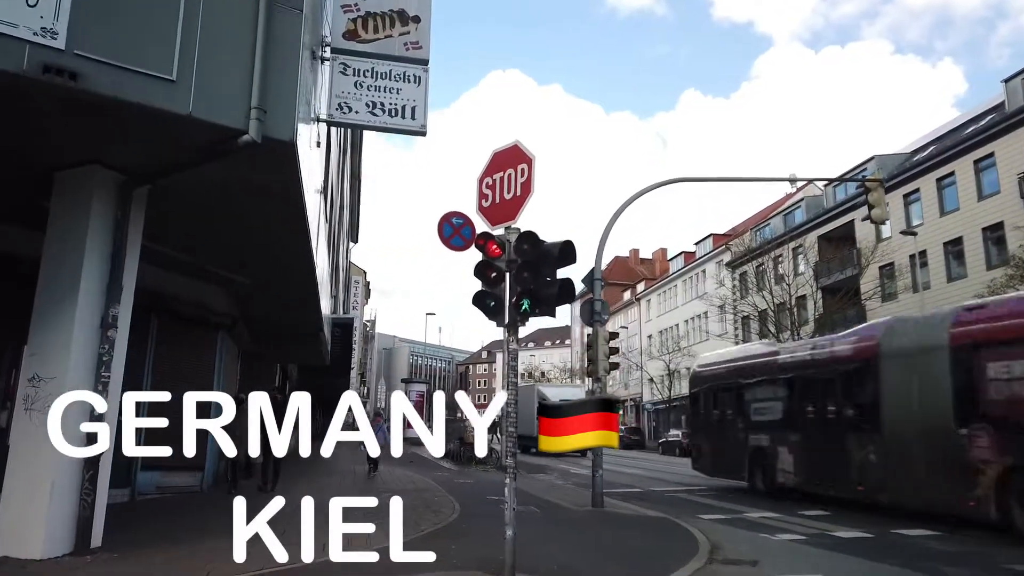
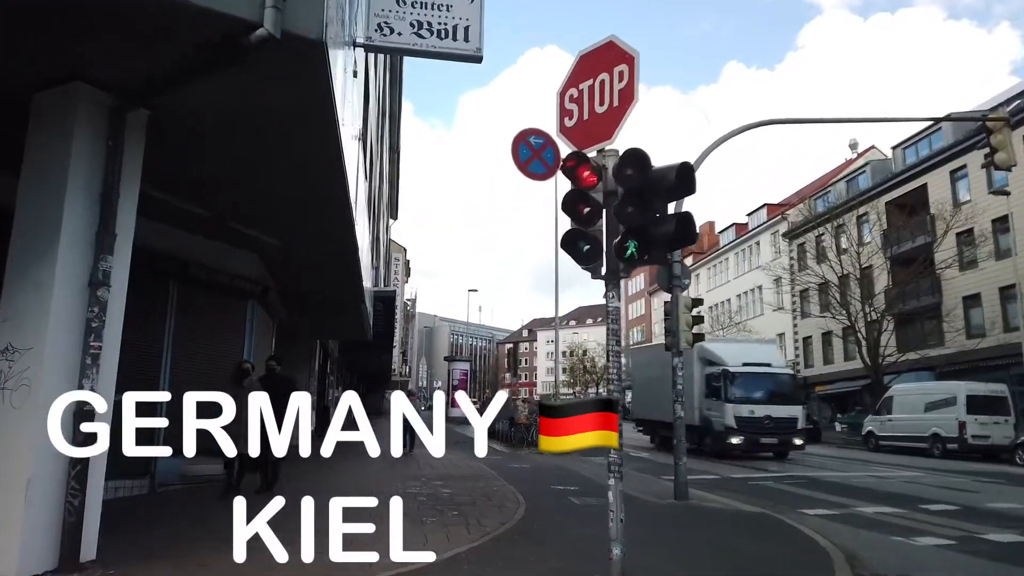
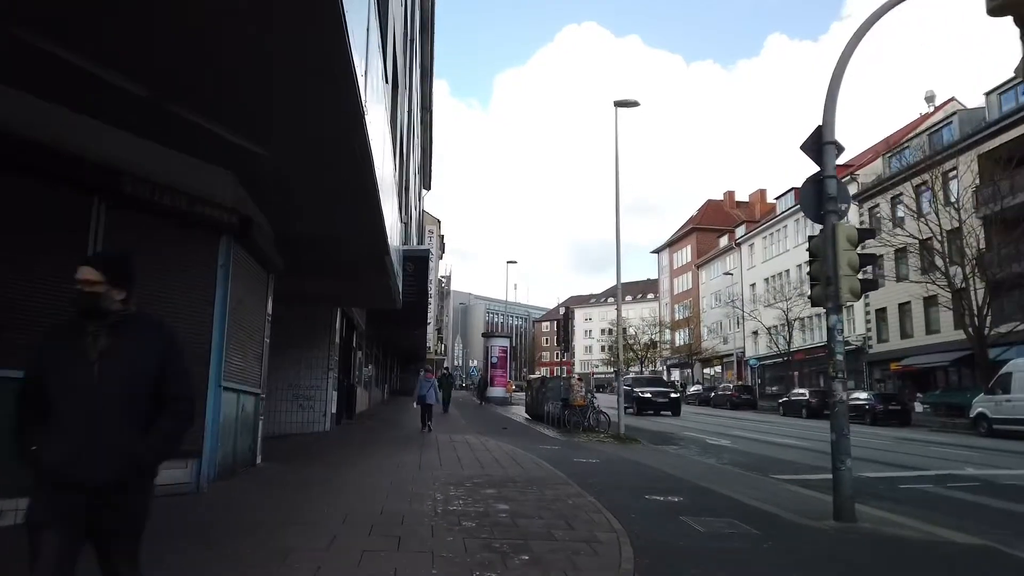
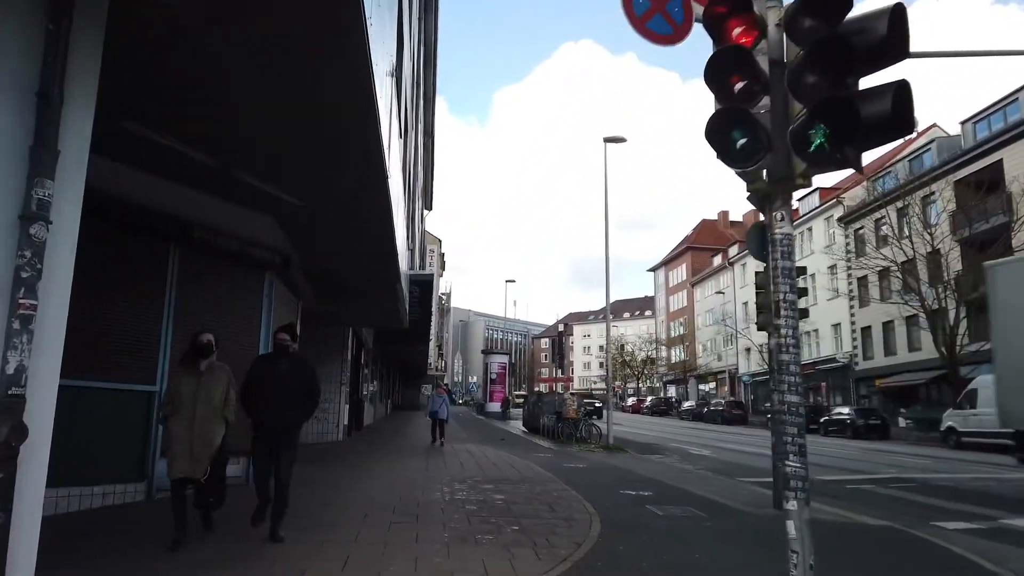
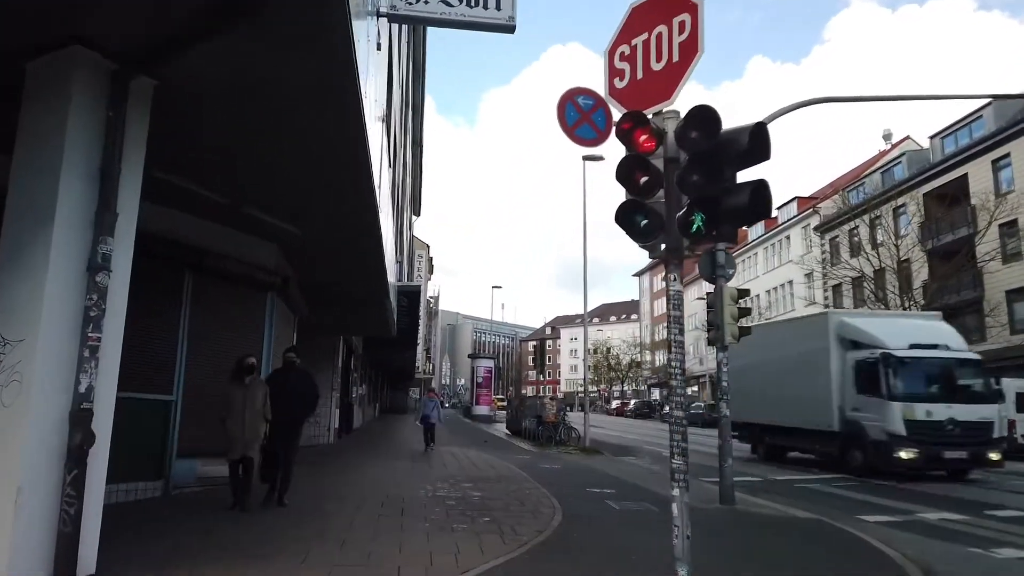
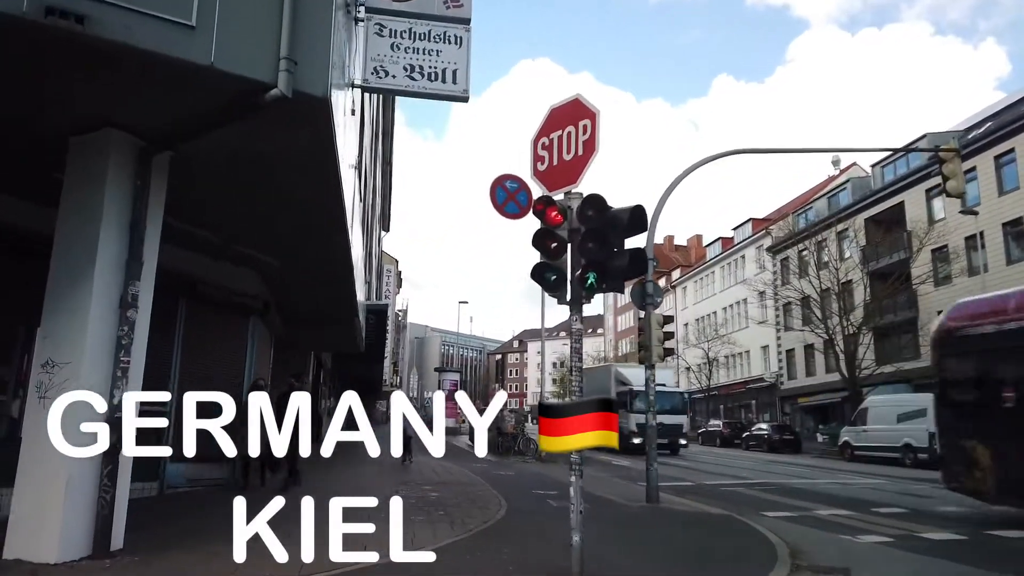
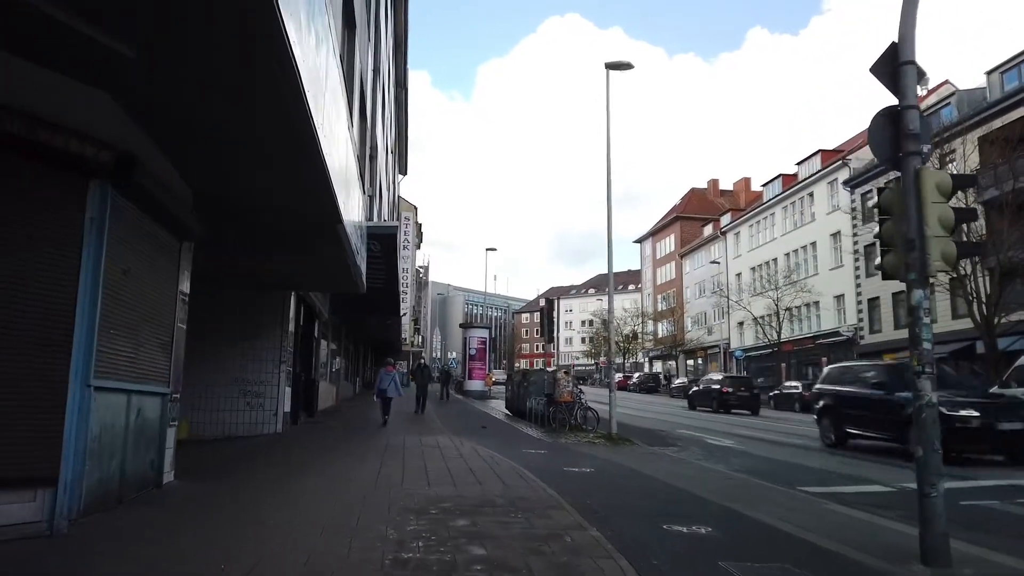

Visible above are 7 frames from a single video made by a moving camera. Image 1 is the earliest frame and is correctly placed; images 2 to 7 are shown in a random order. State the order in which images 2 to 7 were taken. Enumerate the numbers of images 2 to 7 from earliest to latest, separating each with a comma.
6, 2, 5, 4, 3, 7
